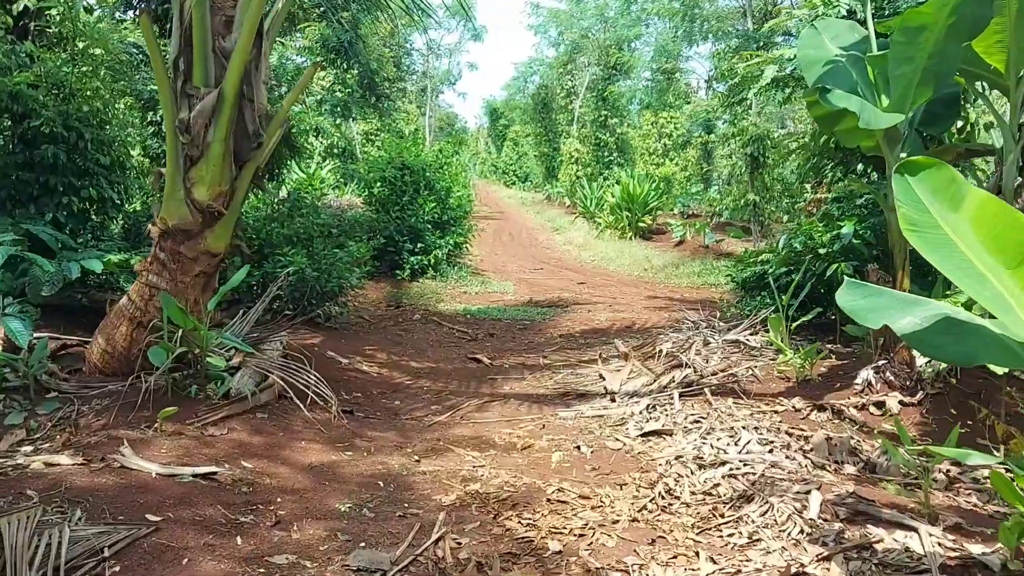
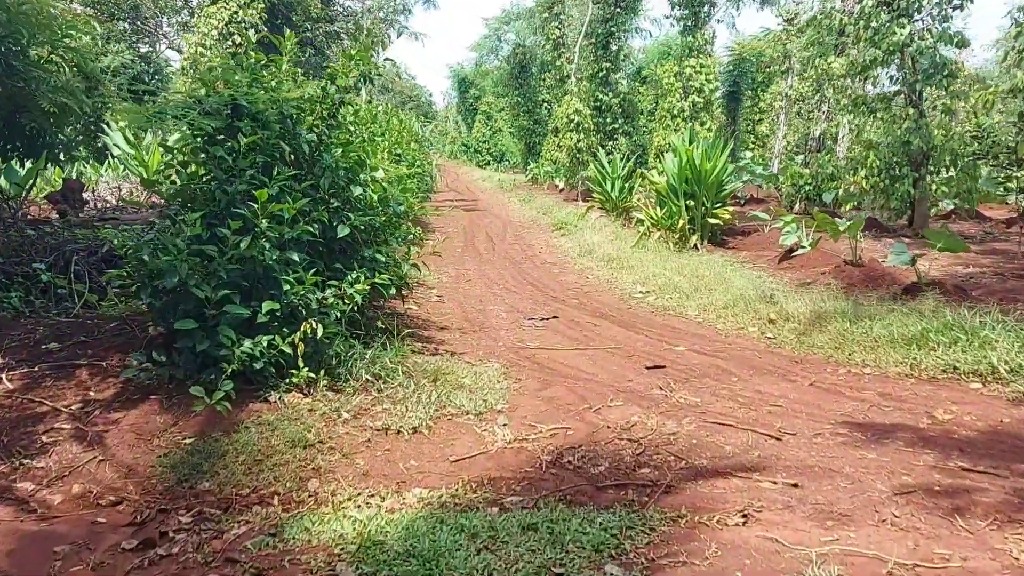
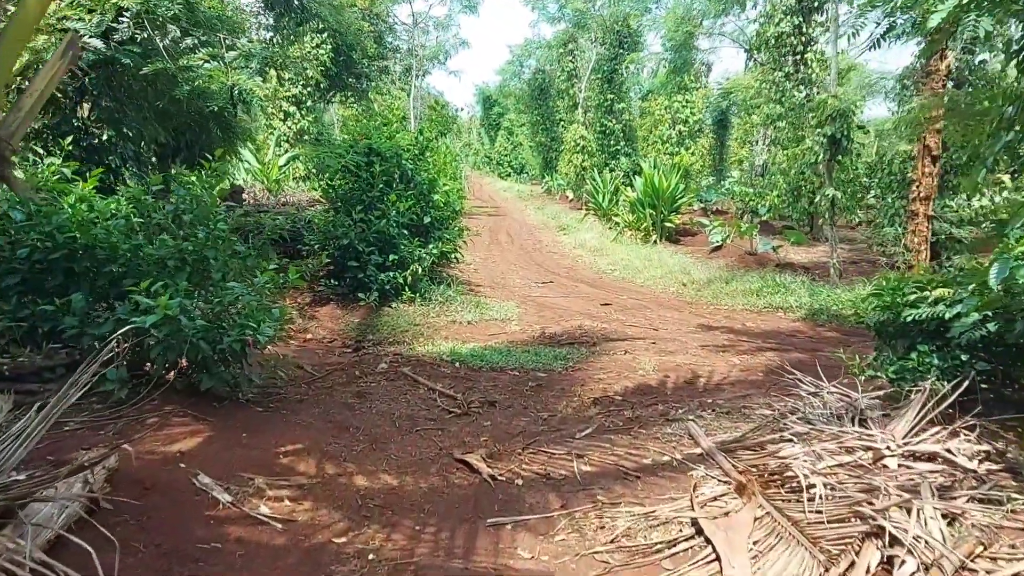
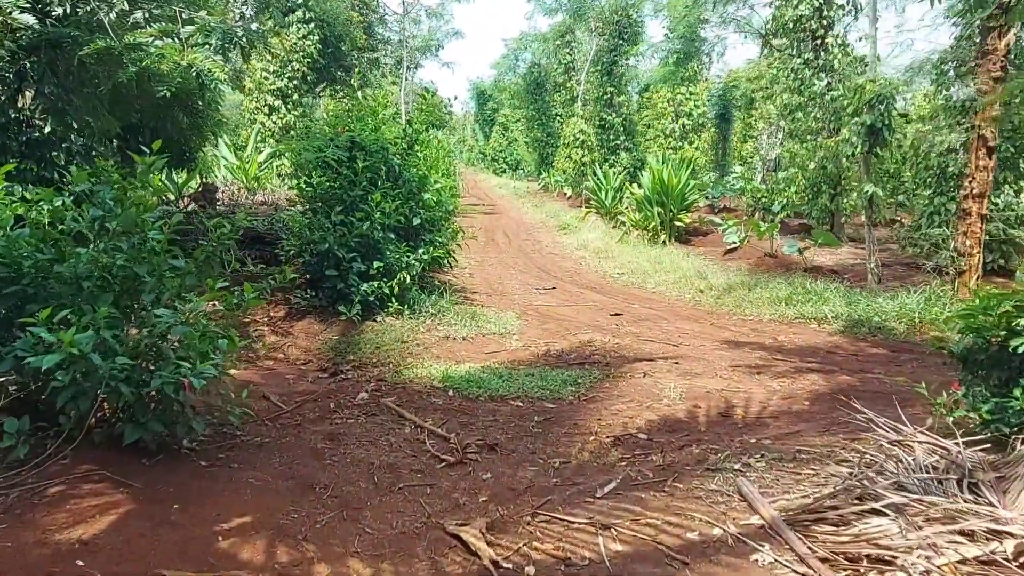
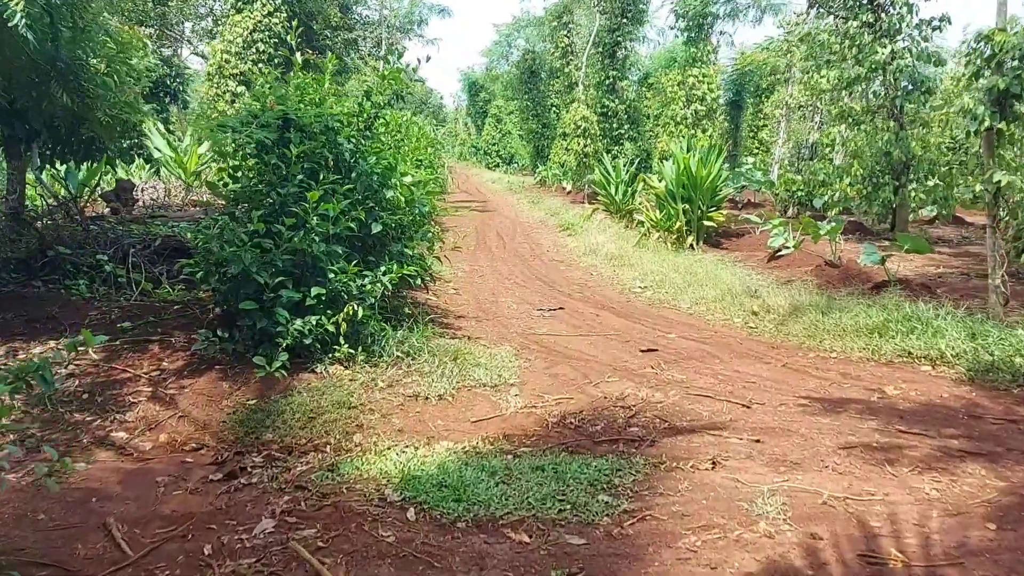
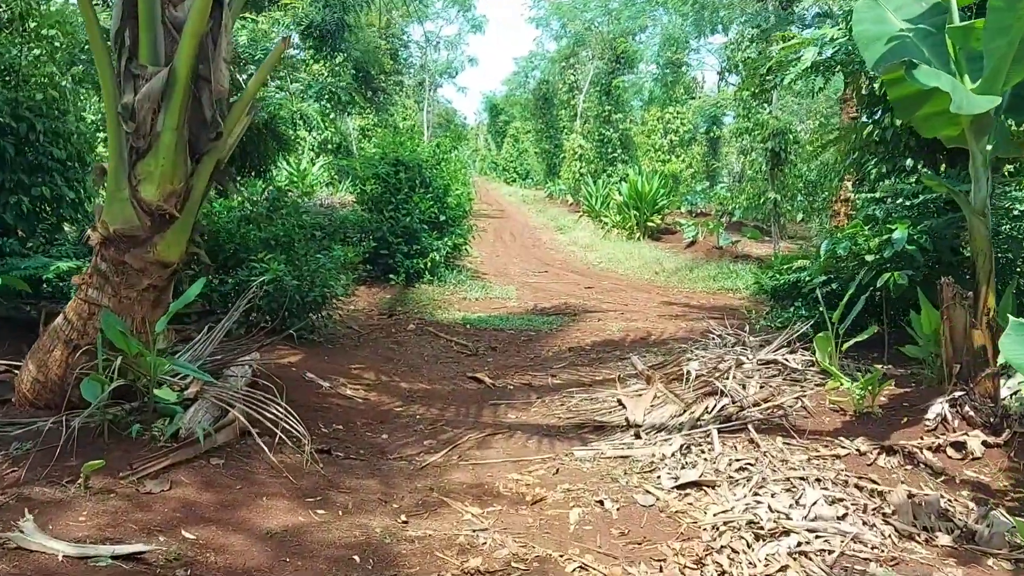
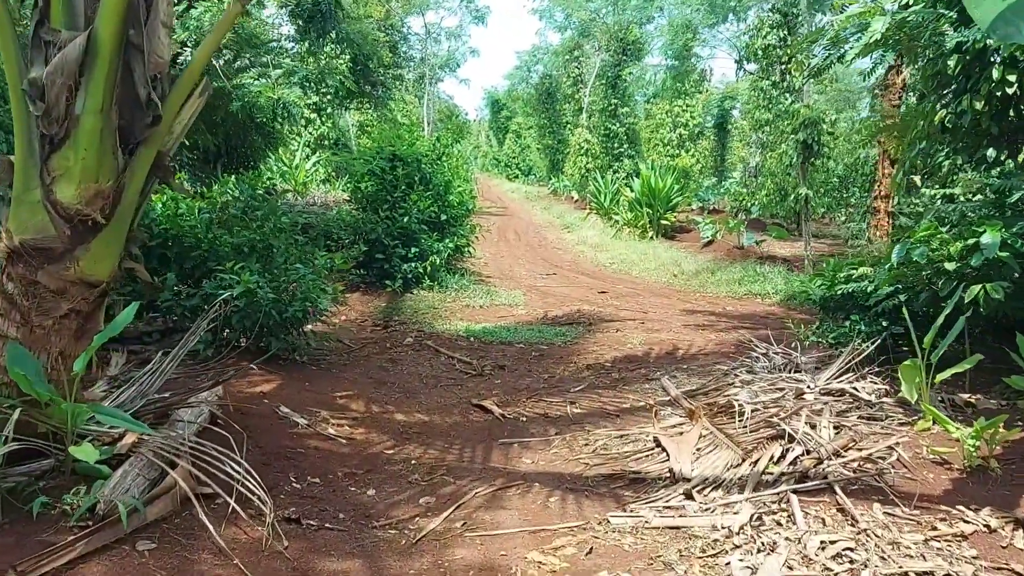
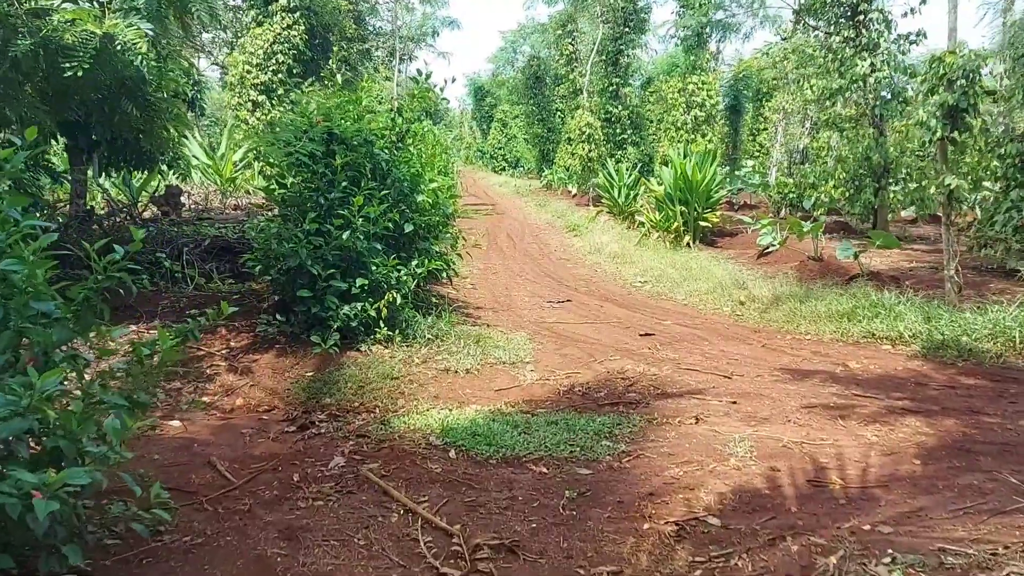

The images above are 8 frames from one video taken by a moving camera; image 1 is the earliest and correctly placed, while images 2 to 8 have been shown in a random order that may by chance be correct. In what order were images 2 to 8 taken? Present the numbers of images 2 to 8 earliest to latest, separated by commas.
6, 7, 3, 4, 8, 5, 2
